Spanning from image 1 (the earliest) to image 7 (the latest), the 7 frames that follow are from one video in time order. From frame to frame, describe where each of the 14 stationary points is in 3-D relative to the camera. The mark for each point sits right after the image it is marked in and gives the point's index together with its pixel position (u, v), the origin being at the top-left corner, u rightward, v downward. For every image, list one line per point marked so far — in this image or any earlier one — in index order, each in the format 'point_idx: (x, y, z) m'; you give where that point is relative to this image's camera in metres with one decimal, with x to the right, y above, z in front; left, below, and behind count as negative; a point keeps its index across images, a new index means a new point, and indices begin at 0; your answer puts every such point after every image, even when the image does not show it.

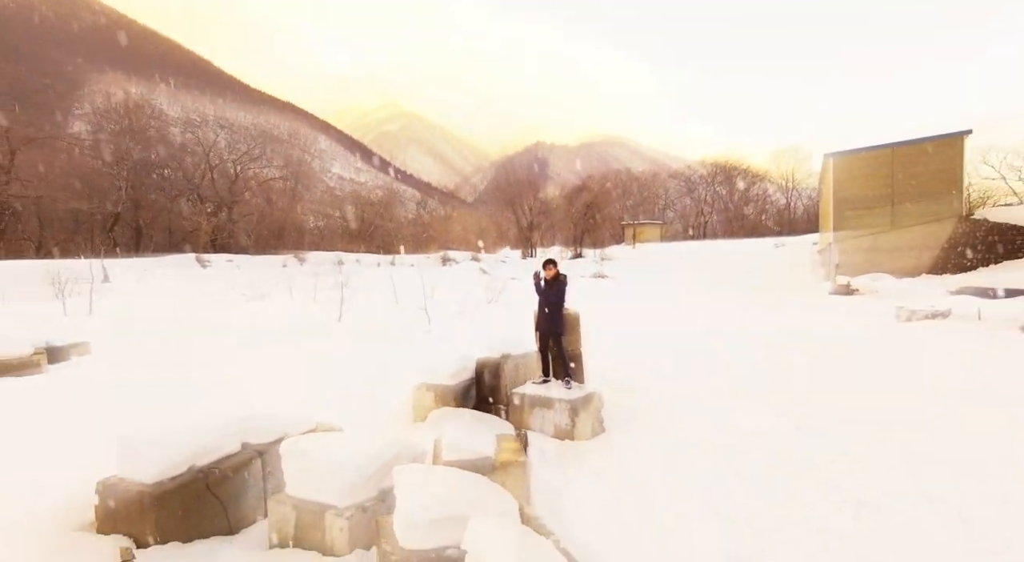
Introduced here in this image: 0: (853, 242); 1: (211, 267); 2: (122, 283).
0: (+7.1, +0.8, +13.1) m
1: (-7.9, +0.4, +16.4) m
2: (-7.9, +0.1, +12.1) m
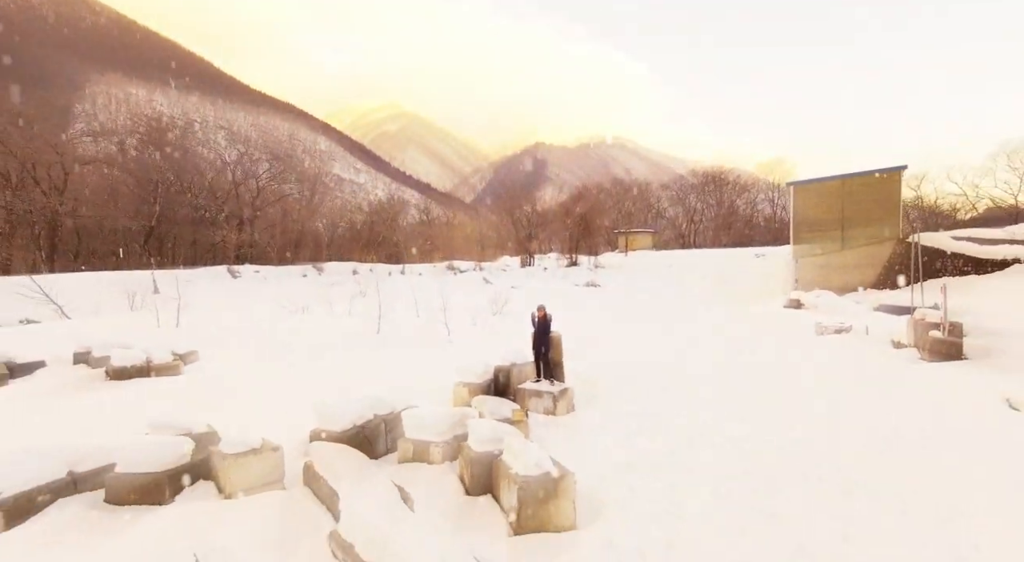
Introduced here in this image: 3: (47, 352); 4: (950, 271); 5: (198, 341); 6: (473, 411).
0: (+7.1, +0.5, +15.1) m
1: (-7.9, +0.1, +18.3) m
2: (-7.8, -0.1, +14.1) m
3: (-6.0, -0.8, +8.2) m
4: (+8.6, +0.2, +12.6) m
5: (-4.6, -0.7, +9.3) m
6: (-0.2, -1.0, +4.8) m
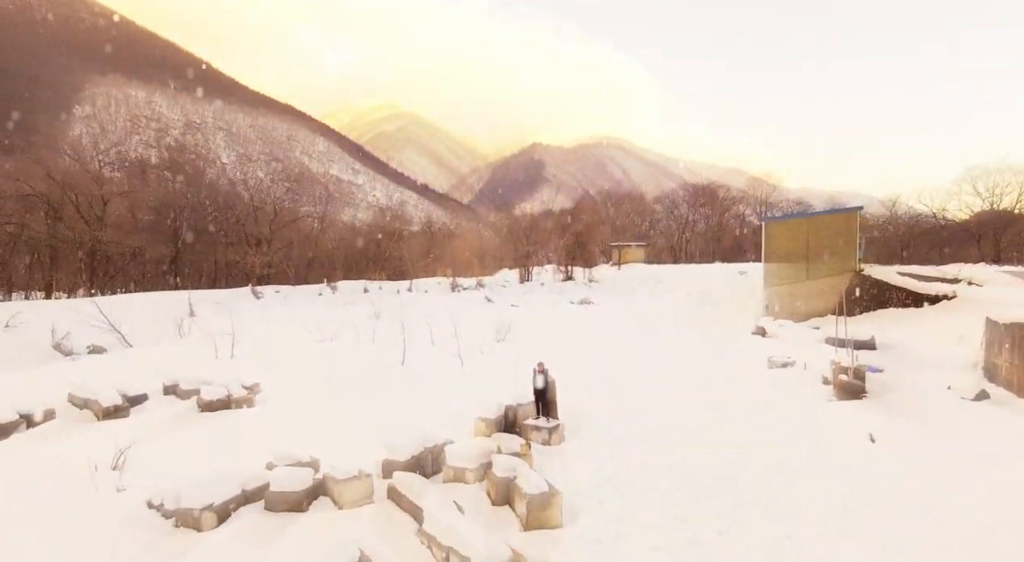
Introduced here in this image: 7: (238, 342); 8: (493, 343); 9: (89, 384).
0: (+7.1, -0.2, +17.0) m
1: (-7.8, -0.5, +20.1) m
2: (-7.8, -0.8, +15.9) m
3: (-6.0, -1.4, +10.0) m
4: (+8.6, -0.5, +14.5) m
5: (-4.6, -1.4, +11.1) m
6: (-0.1, -1.7, +6.6) m
7: (-5.3, -1.2, +12.7) m
8: (-0.3, -1.4, +14.1) m
9: (-6.0, -1.4, +9.2) m
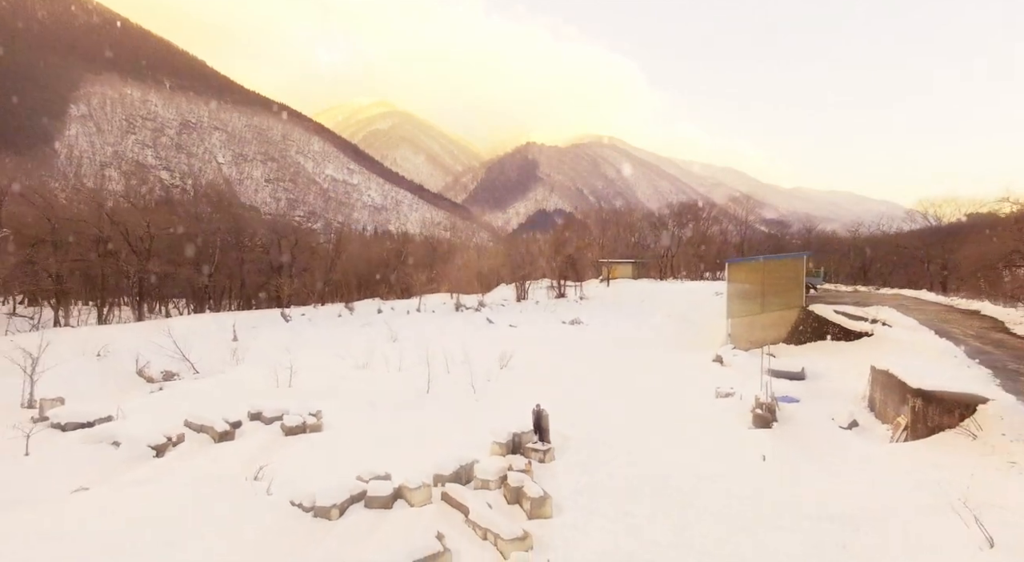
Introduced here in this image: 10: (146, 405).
0: (+7.1, -1.2, +20.0) m
1: (-7.9, -1.4, +23.0) m
2: (-7.8, -1.7, +18.7) m
3: (-5.9, -2.4, +12.8) m
4: (+8.6, -1.5, +17.5) m
5: (-4.5, -2.3, +14.0) m
6: (0.0, -2.7, +9.5) m
7: (-5.3, -2.2, +15.6) m
8: (-0.3, -2.4, +17.0) m
9: (-5.9, -2.4, +12.0) m
10: (-7.0, -2.4, +12.4) m
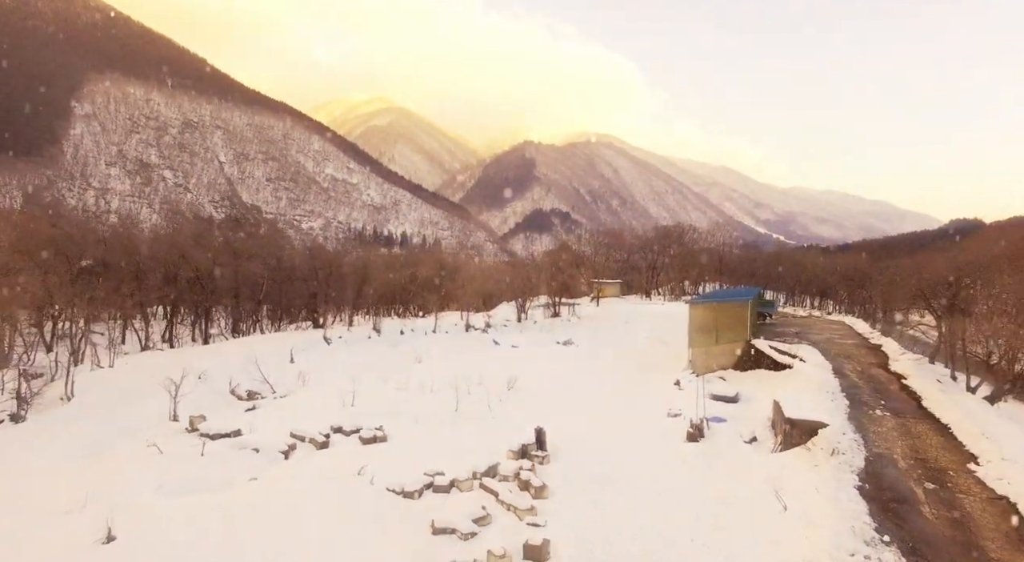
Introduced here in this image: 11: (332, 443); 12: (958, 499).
0: (+7.3, -2.7, +25.0) m
1: (-7.7, -2.7, +27.8) m
2: (-7.6, -3.1, +23.6) m
3: (-5.7, -3.8, +17.7) m
4: (+8.8, -2.9, +22.5) m
5: (-4.3, -3.7, +18.9) m
6: (+0.2, -4.1, +14.5) m
7: (-5.1, -3.5, +20.5) m
8: (-0.1, -3.7, +21.9) m
9: (-5.7, -3.8, +16.9) m
10: (-6.8, -3.7, +17.3) m
11: (-4.4, -4.0, +15.8) m
12: (+7.4, -3.7, +10.6) m
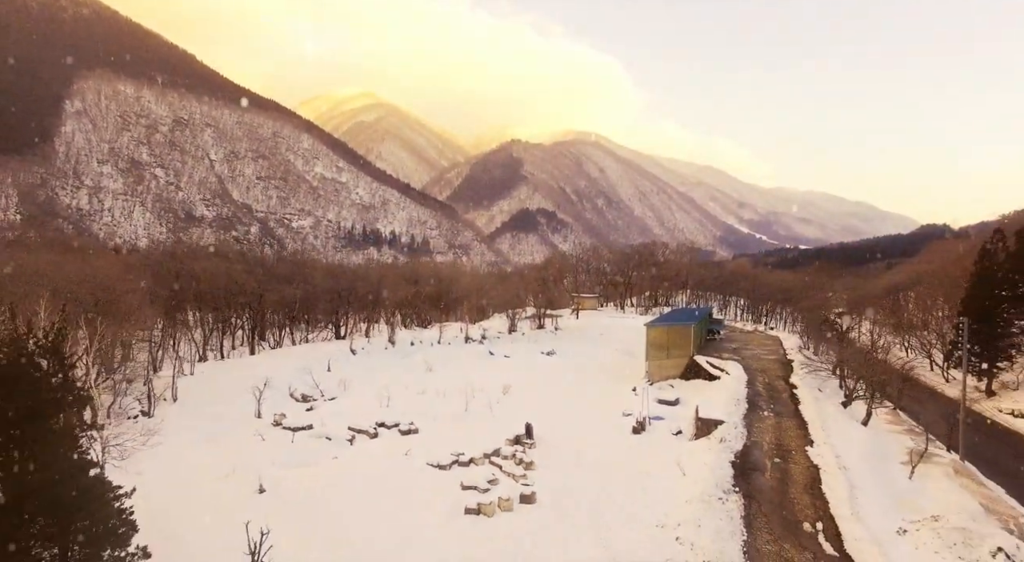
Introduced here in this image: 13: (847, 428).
0: (+7.0, -4.0, +31.5) m
1: (-8.1, -3.9, +34.0) m
2: (-7.9, -4.3, +29.8) m
3: (-5.9, -5.0, +23.9) m
4: (+8.6, -4.3, +29.0) m
5: (-4.5, -5.0, +25.2) m
6: (+0.1, -5.4, +20.8) m
7: (-5.3, -4.7, +26.7) m
8: (-0.4, -5.0, +28.3) m
9: (-5.9, -5.0, +23.2) m
10: (-7.0, -5.0, +23.5) m
11: (-4.5, -5.2, +22.0) m
12: (+7.4, -5.1, +17.2) m
13: (+10.4, -4.6, +20.0) m
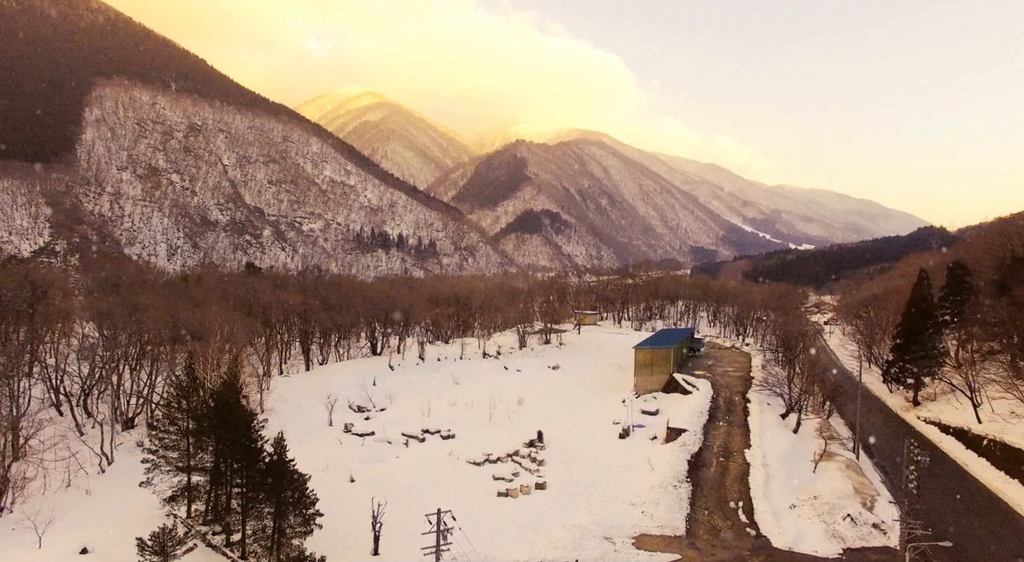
0: (+7.7, -5.8, +38.3) m
1: (-7.4, -5.7, +40.9) m
2: (-7.2, -6.1, +36.7) m
3: (-5.2, -6.8, +30.8) m
4: (+9.3, -6.1, +35.8) m
5: (-3.8, -6.8, +32.0) m
6: (+0.8, -7.3, +27.7) m
7: (-4.6, -6.6, +33.6) m
8: (+0.3, -6.8, +35.1) m
9: (-5.2, -6.9, +30.0) m
10: (-6.3, -6.8, +30.4) m
11: (-3.9, -7.1, +28.9) m
12: (+8.1, -6.9, +24.0) m
13: (+11.1, -6.4, +26.8) m
